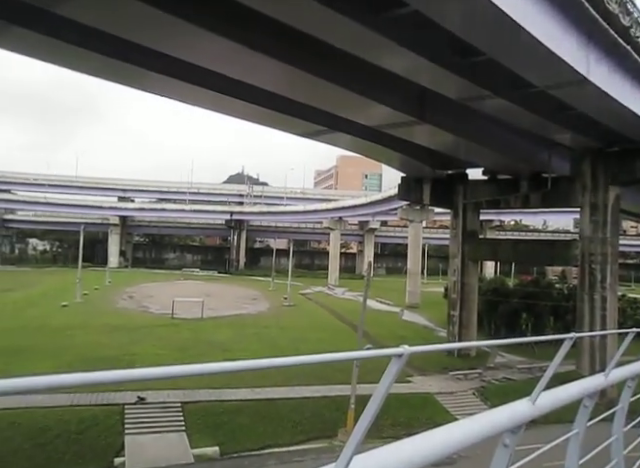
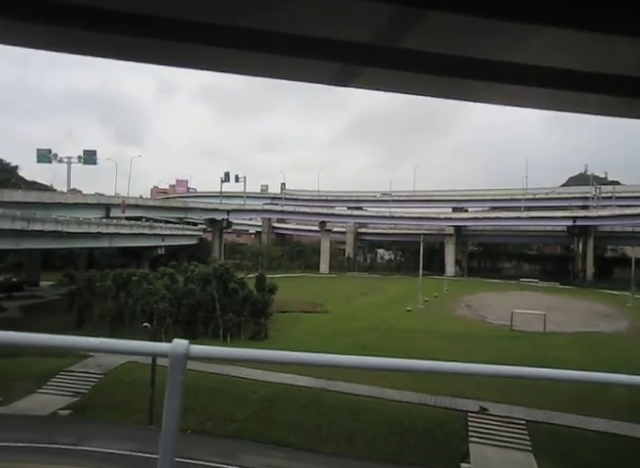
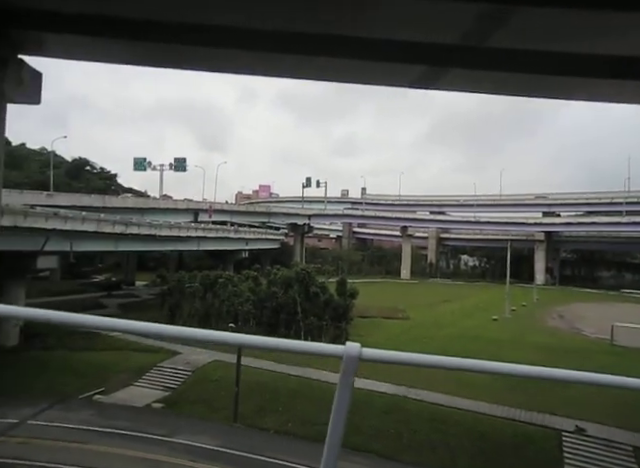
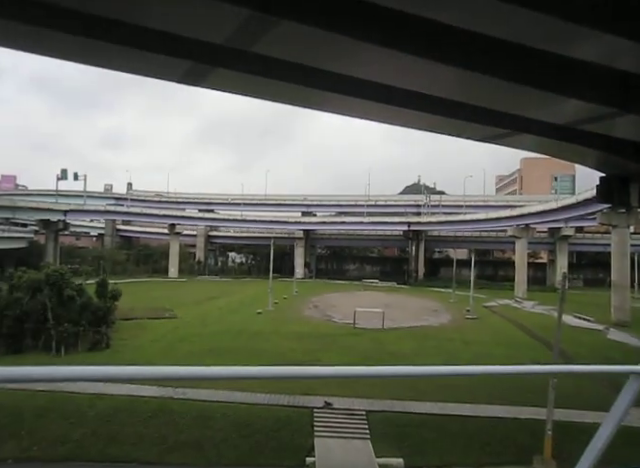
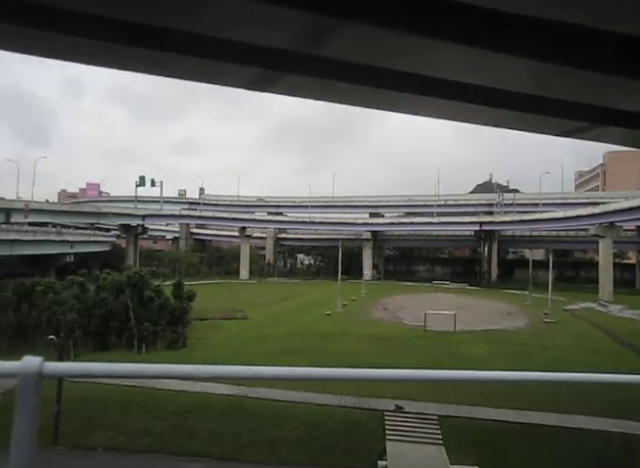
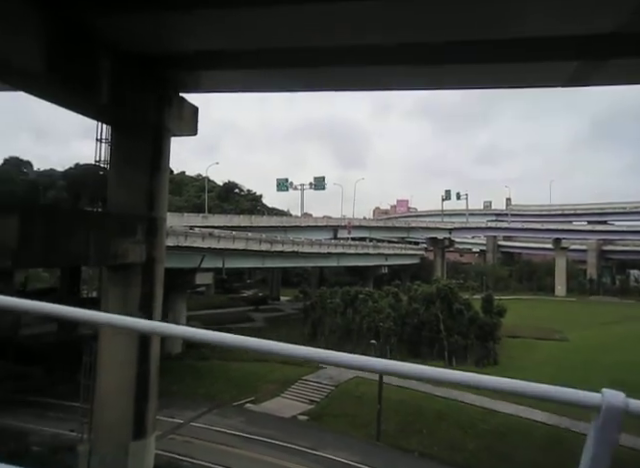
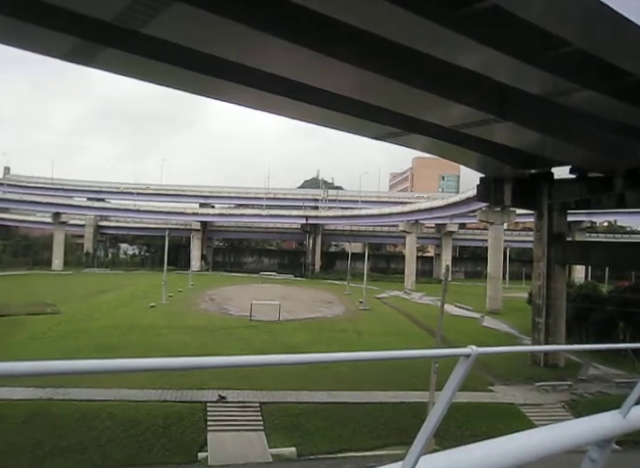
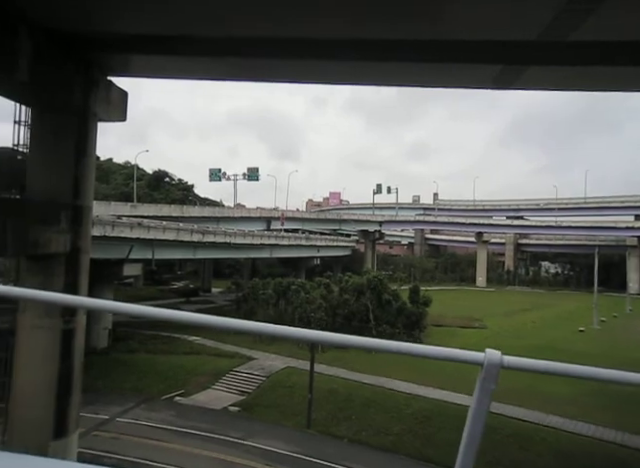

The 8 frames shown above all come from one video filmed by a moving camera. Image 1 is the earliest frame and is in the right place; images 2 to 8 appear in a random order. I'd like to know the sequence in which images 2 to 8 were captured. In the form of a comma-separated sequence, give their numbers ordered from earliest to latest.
7, 4, 5, 2, 3, 8, 6
